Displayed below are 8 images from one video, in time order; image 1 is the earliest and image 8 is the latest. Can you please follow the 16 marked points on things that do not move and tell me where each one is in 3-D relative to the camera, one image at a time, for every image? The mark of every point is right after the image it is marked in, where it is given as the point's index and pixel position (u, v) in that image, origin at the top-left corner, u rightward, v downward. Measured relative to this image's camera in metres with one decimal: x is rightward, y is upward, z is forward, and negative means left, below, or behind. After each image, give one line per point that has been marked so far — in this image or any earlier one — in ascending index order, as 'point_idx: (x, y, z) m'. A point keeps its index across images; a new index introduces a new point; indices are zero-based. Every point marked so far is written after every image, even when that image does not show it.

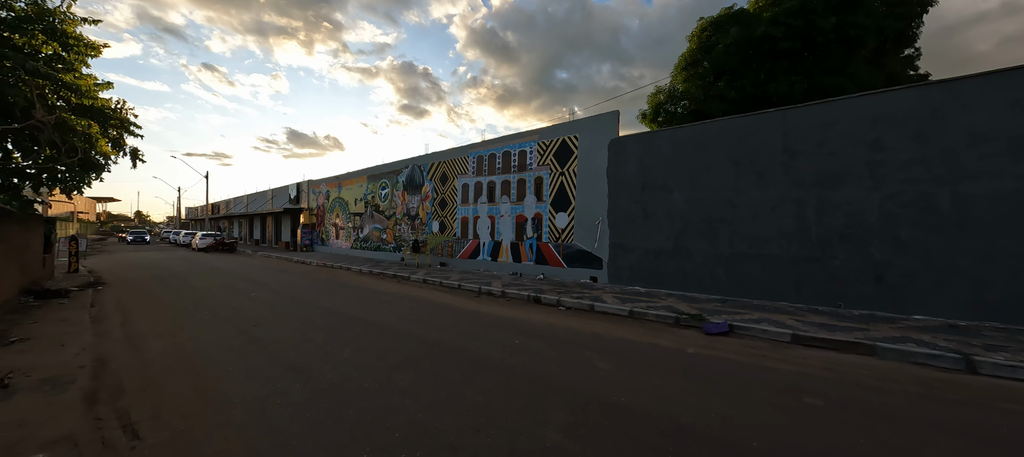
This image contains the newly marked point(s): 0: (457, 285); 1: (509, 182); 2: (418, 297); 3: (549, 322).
0: (-1.9, -2.0, +11.7) m
1: (-0.2, +1.9, +14.0) m
2: (-2.7, -2.0, +10.1) m
3: (+0.9, -2.0, +7.3) m
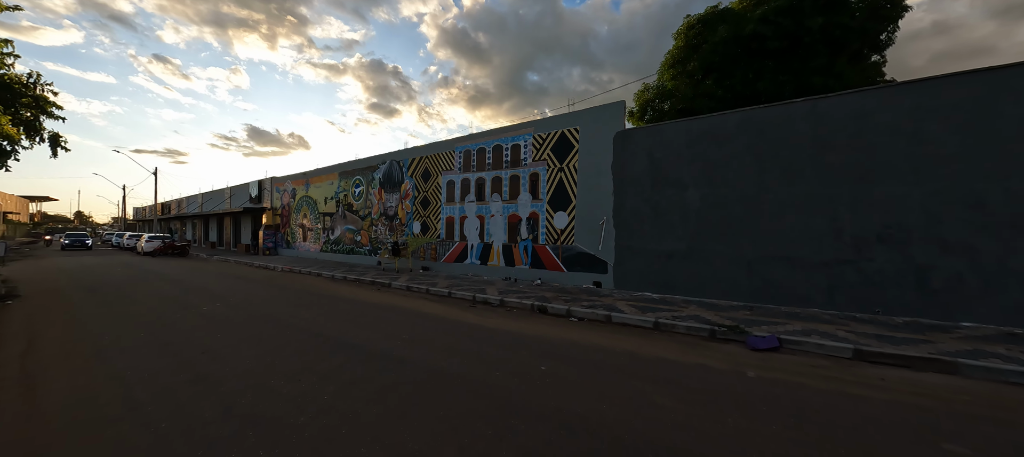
0: (-2.0, -2.0, +10.4) m
1: (-0.5, +1.9, +12.9) m
2: (-2.7, -2.0, +8.8) m
3: (+1.1, -2.0, +6.3) m
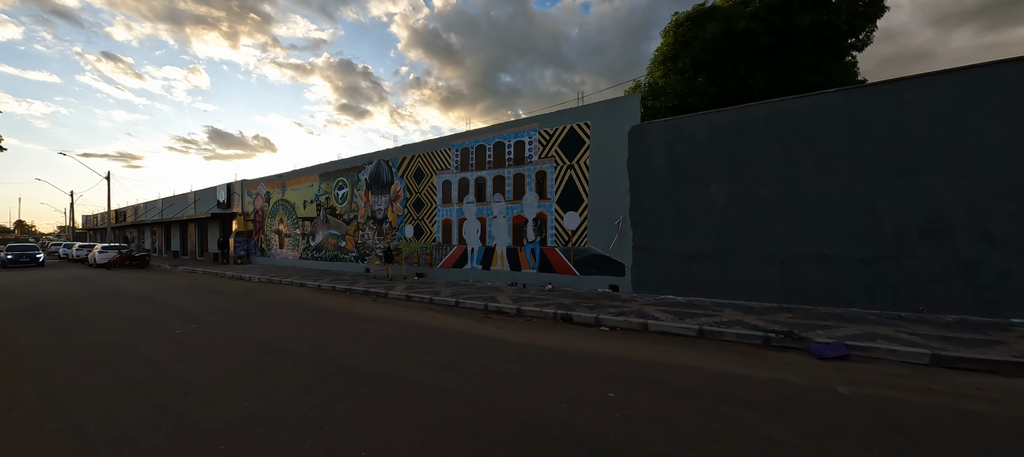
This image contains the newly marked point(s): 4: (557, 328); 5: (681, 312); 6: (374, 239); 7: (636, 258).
0: (-1.6, -2.1, +9.6) m
1: (-0.4, +1.8, +12.1) m
2: (-2.2, -2.1, +7.9) m
3: (+1.7, -2.0, +5.7) m
4: (+1.0, -2.1, +7.2) m
5: (+3.7, -1.8, +7.3) m
6: (-6.7, -0.5, +16.5) m
7: (+3.5, -0.8, +9.5) m
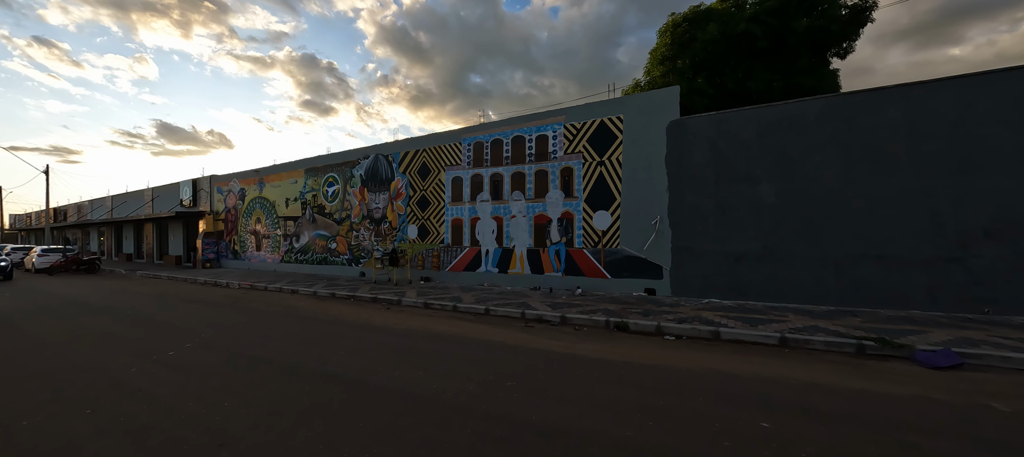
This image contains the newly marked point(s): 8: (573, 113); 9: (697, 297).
0: (-0.7, -2.1, +8.7) m
1: (+0.3, +1.8, +11.4) m
2: (-1.2, -2.1, +7.0) m
3: (+2.9, -2.0, +5.1) m
4: (+2.0, -2.1, +6.5) m
5: (+4.7, -1.8, +6.9) m
6: (-6.3, -0.5, +15.2) m
7: (+4.4, -0.9, +9.1) m
8: (+1.9, +3.6, +10.5) m
9: (+4.8, -1.8, +8.8) m
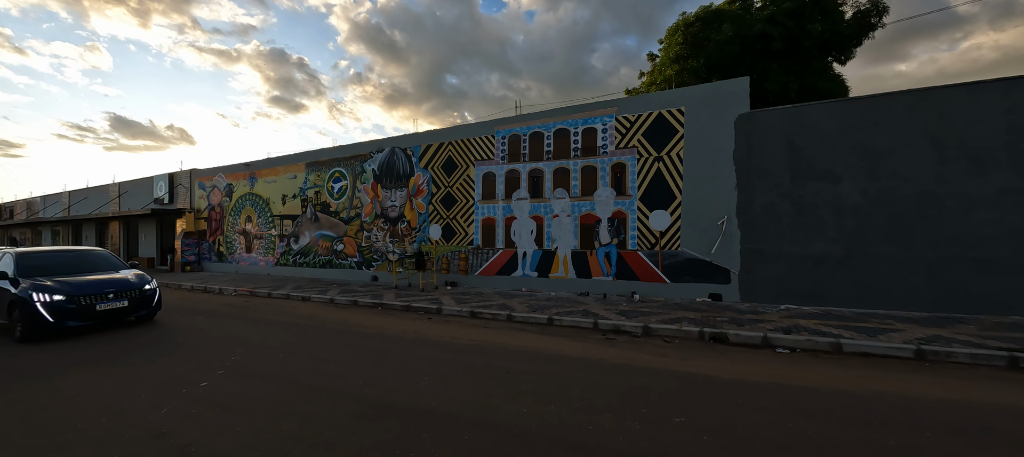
0: (+0.7, -2.1, +7.8) m
1: (+1.7, +1.8, +10.5) m
2: (+0.4, -2.1, +6.1) m
3: (+4.6, -2.0, +4.4) m
4: (+3.6, -2.1, +5.8) m
5: (+6.3, -1.8, +6.3) m
6: (-5.2, -0.5, +14.0) m
7: (+5.8, -0.9, +8.5) m
8: (+3.3, +3.6, +9.8) m
9: (+6.2, -1.8, +8.2) m
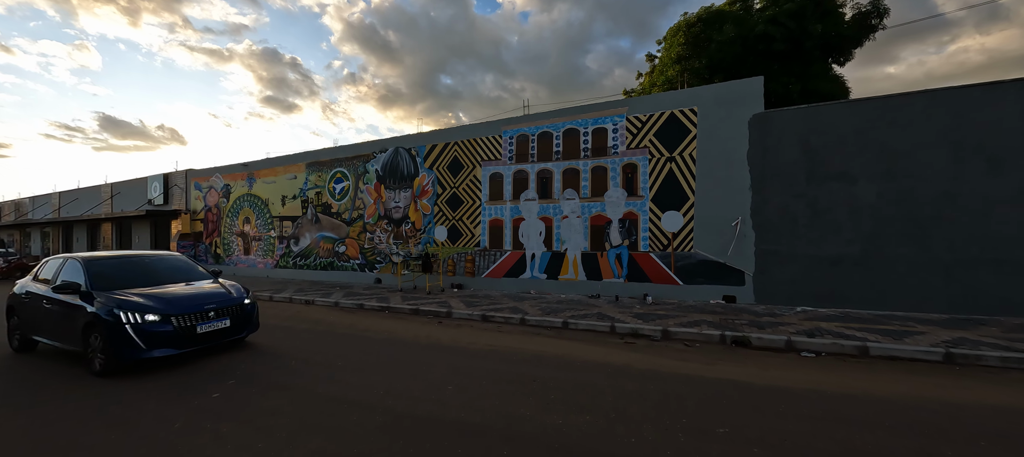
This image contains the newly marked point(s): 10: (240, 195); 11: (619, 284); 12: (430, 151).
0: (+1.1, -2.1, +7.7) m
1: (+2.0, +1.8, +10.4) m
2: (+0.7, -2.2, +5.9) m
3: (+5.0, -2.0, +4.3) m
4: (+4.0, -2.1, +5.7) m
5: (+6.6, -1.9, +6.2) m
6: (-5.0, -0.6, +13.7) m
7: (+6.1, -0.9, +8.4) m
8: (+3.6, +3.5, +9.6) m
9: (+6.6, -1.8, +8.1) m
10: (-15.2, +1.9, +19.0) m
11: (+3.1, -1.6, +9.8) m
12: (-3.1, +2.9, +12.9) m
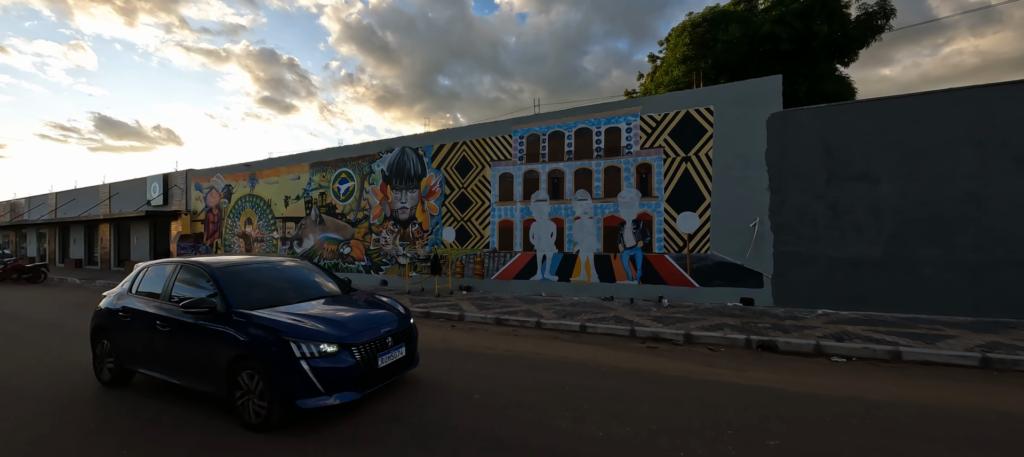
0: (+1.4, -2.2, +7.5) m
1: (+2.3, +1.7, +10.3) m
2: (+1.1, -2.2, +5.7) m
3: (+5.3, -2.1, +4.1) m
4: (+4.3, -2.1, +5.5) m
5: (+7.0, -1.9, +6.1) m
6: (-4.6, -0.6, +13.5) m
7: (+6.5, -0.9, +8.3) m
8: (+3.9, +3.5, +9.5) m
9: (+6.9, -1.8, +8.0) m
10: (-14.9, +1.8, +18.8) m
11: (+3.4, -1.6, +9.6) m
12: (-2.8, +2.9, +12.8) m
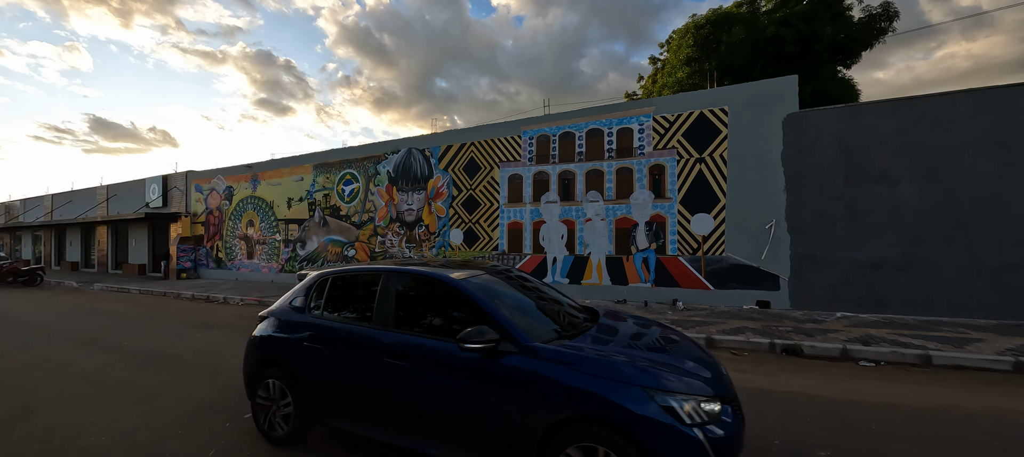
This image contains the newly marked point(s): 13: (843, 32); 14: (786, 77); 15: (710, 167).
0: (+1.7, -2.2, +7.4) m
1: (+2.6, +1.7, +10.1) m
2: (+1.4, -2.2, +5.6) m
3: (+5.7, -2.1, +4.0) m
4: (+4.7, -2.2, +5.4) m
5: (+7.4, -1.9, +6.0) m
6: (-4.3, -0.7, +13.4) m
7: (+6.8, -1.0, +8.2) m
8: (+4.2, +3.4, +9.4) m
9: (+7.2, -1.9, +7.9) m
10: (-14.6, +1.7, +18.6) m
11: (+3.8, -1.7, +9.5) m
12: (-2.5, +2.8, +12.6) m
13: (+17.8, +10.6, +18.3) m
14: (+6.7, +3.7, +8.4) m
15: (+5.2, +1.6, +8.9) m
